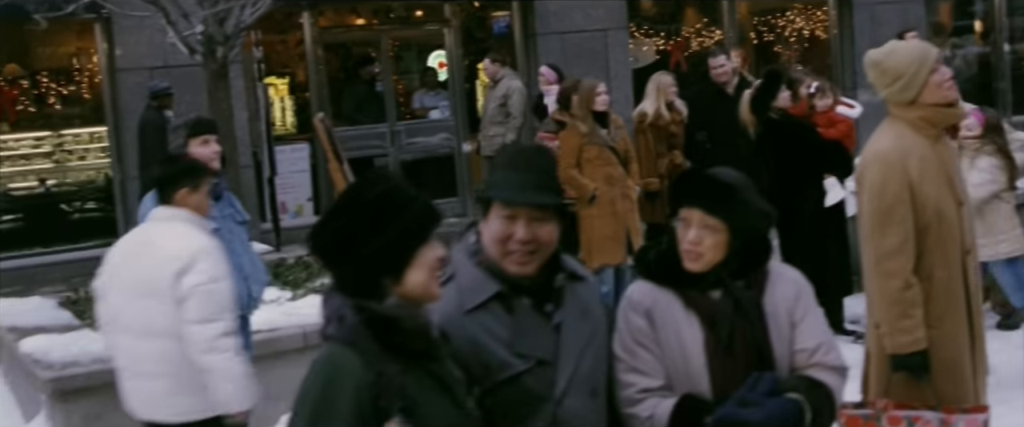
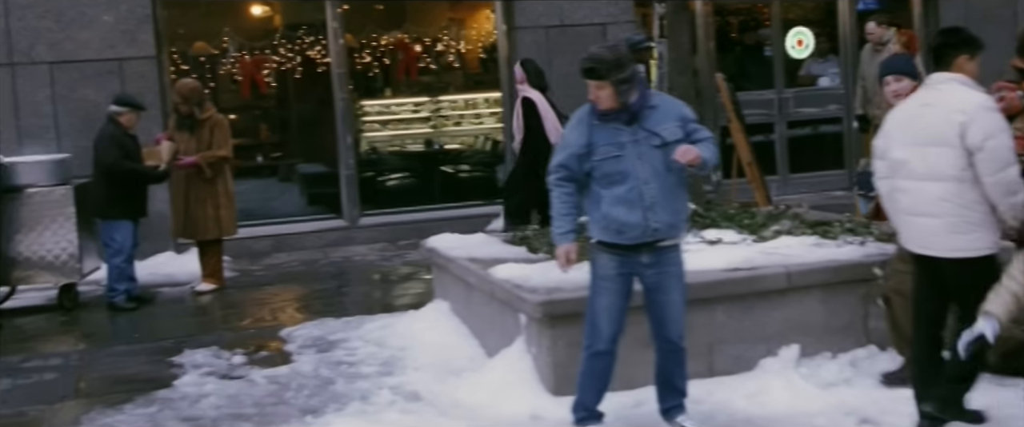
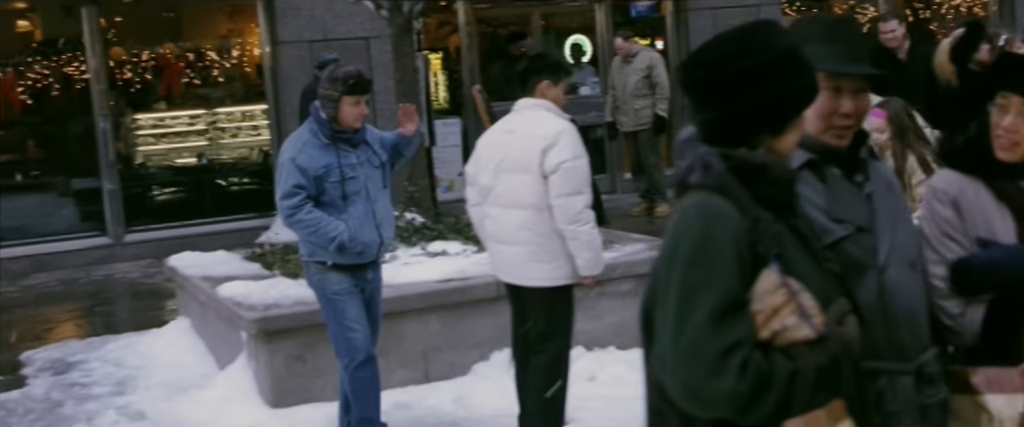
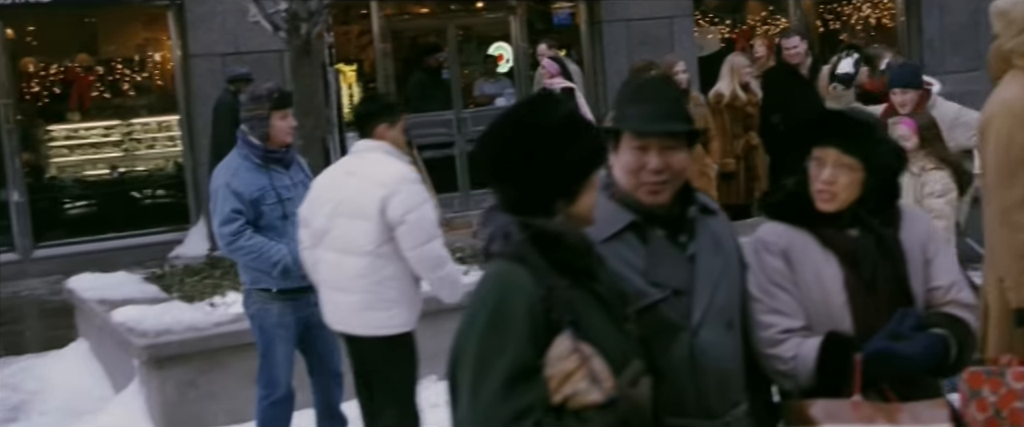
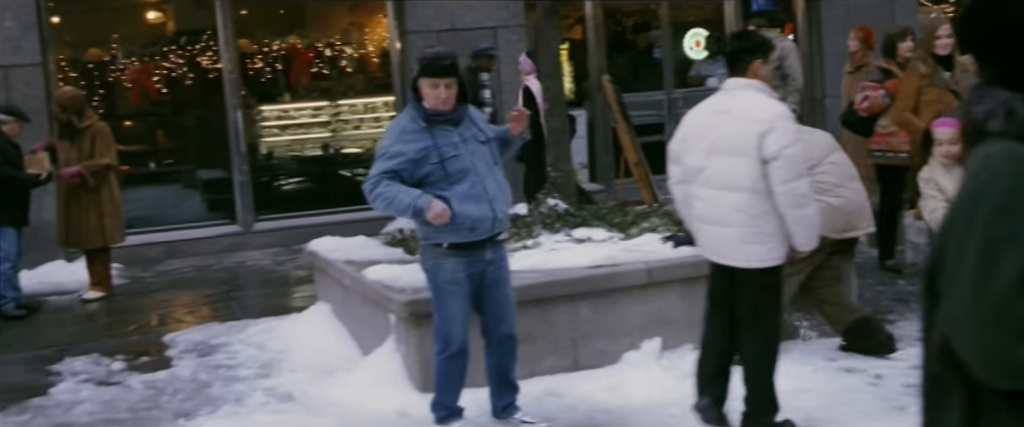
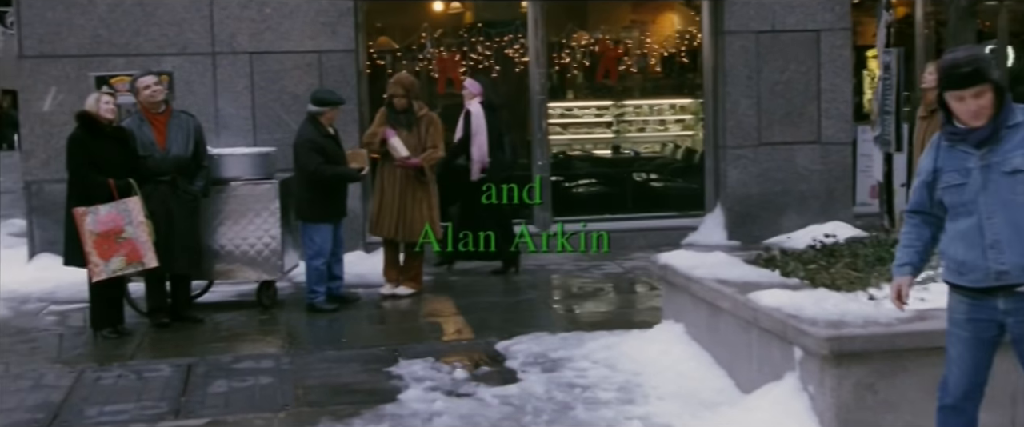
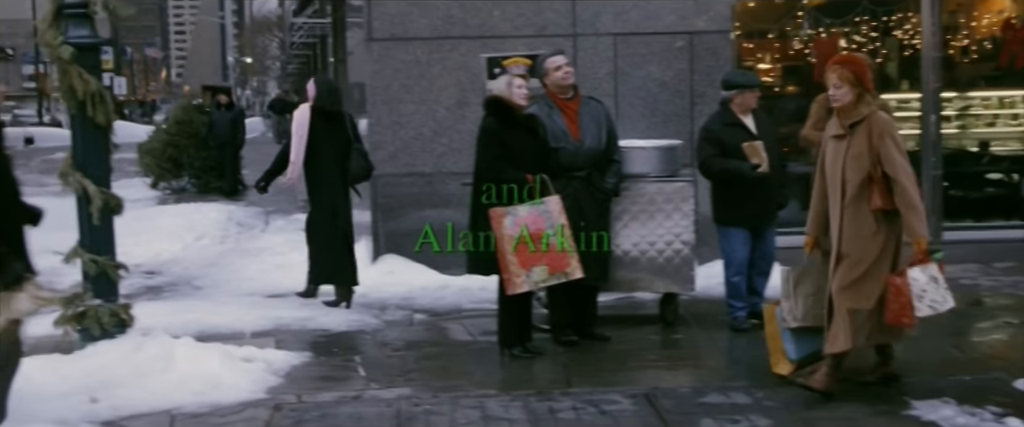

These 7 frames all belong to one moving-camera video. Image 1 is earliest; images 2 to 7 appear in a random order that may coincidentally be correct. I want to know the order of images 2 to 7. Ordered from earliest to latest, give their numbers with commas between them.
4, 3, 5, 2, 6, 7
